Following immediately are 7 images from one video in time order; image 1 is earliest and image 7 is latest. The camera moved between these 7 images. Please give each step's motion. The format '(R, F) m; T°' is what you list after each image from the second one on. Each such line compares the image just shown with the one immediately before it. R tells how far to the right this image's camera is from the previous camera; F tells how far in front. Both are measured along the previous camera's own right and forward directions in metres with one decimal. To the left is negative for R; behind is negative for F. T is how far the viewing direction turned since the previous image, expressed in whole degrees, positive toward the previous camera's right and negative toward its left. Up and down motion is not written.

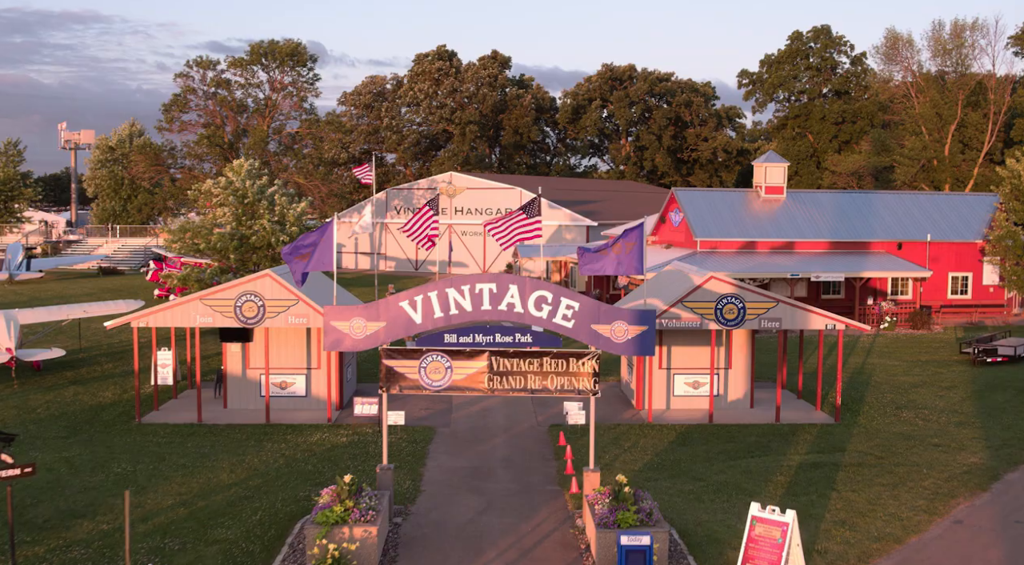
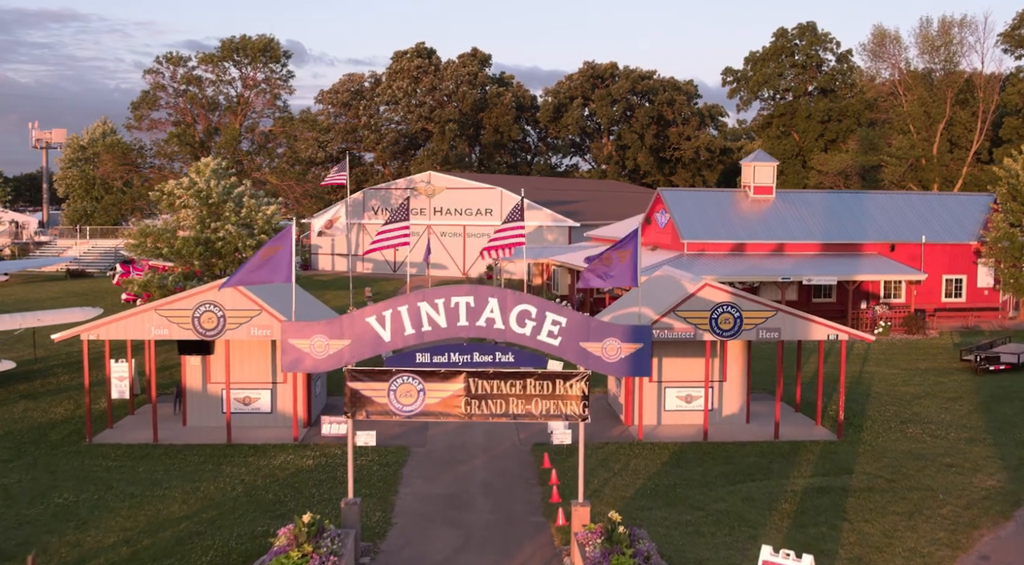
(0.0, +1.2) m; +1°
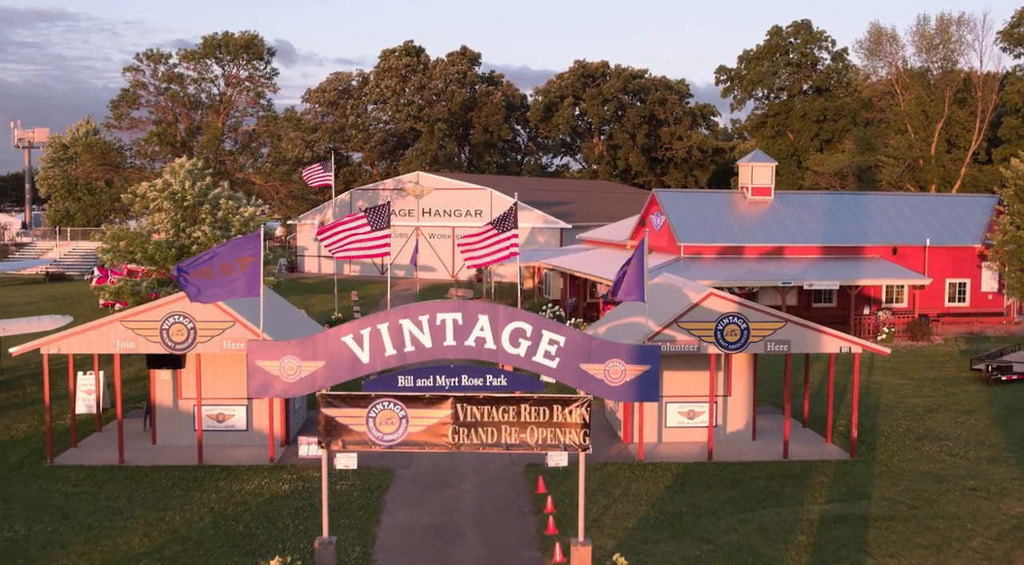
(0.0, +1.1) m; +1°
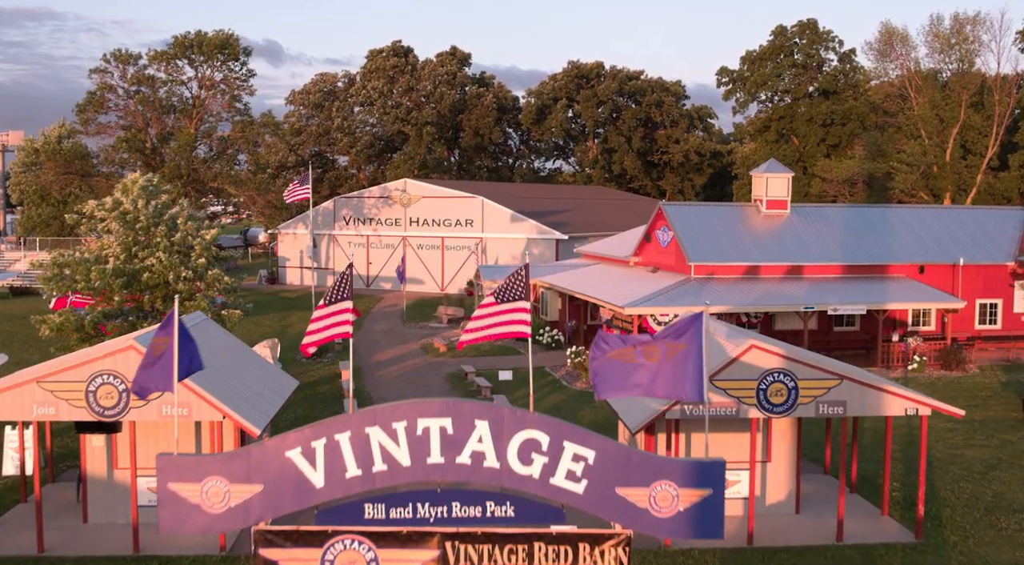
(-0.2, +2.6) m; +1°
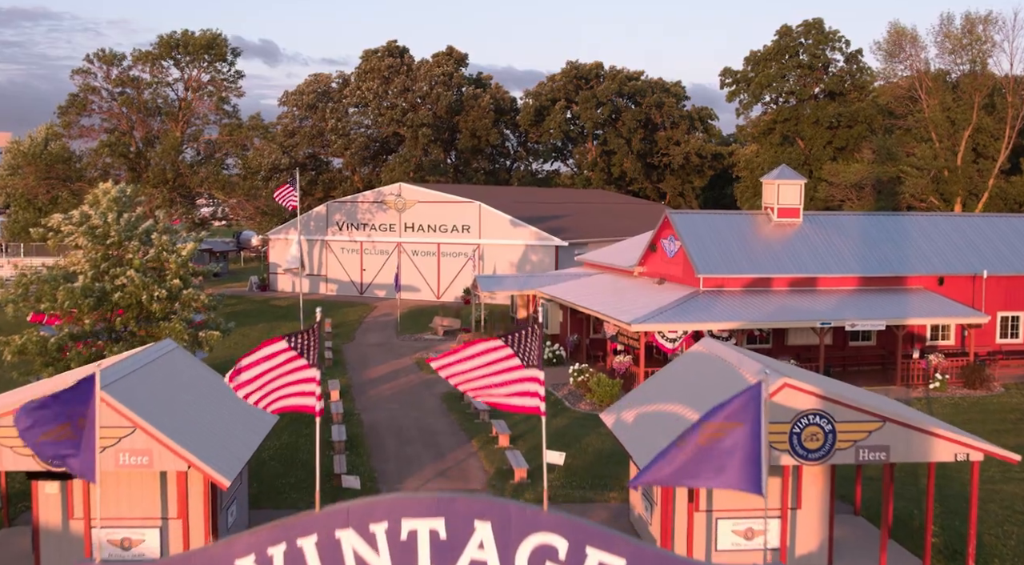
(-0.1, +1.4) m; 0°
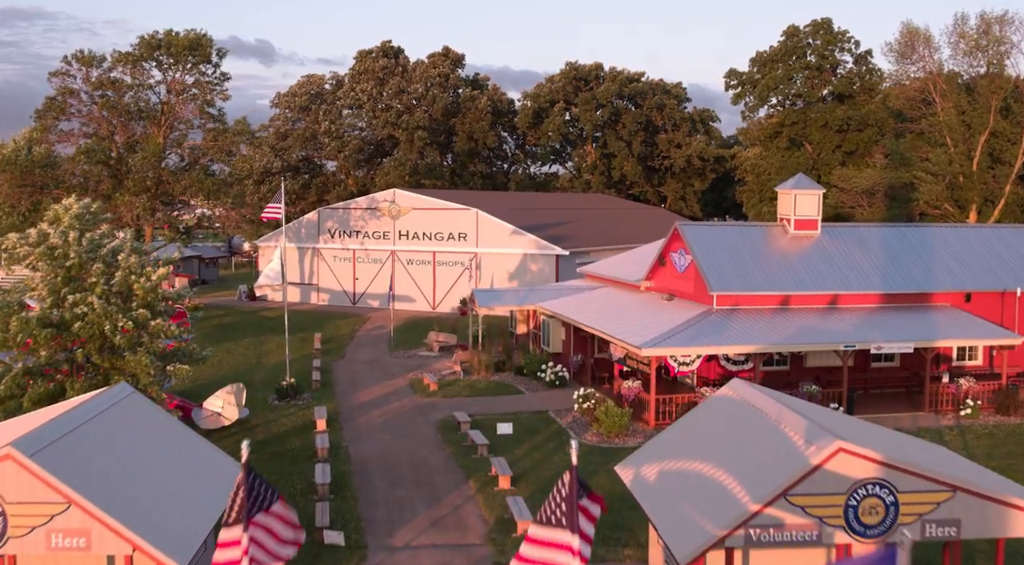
(-0.1, +1.7) m; 0°
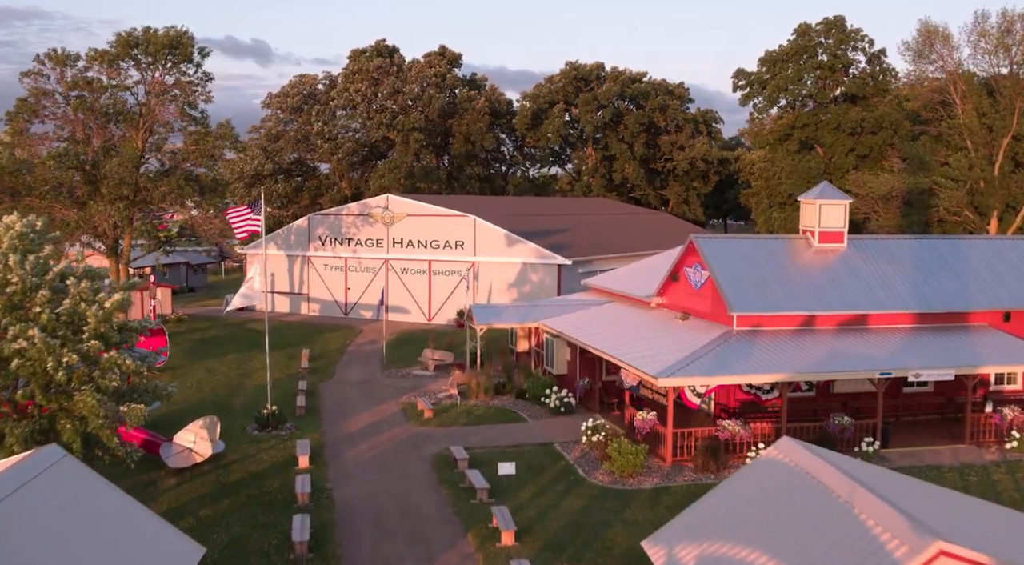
(-0.1, +2.1) m; 0°
